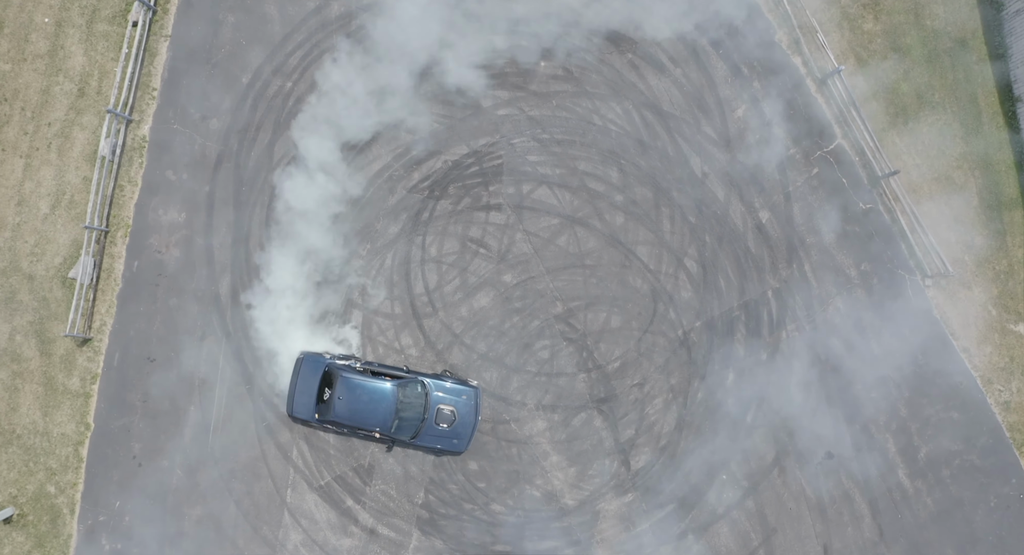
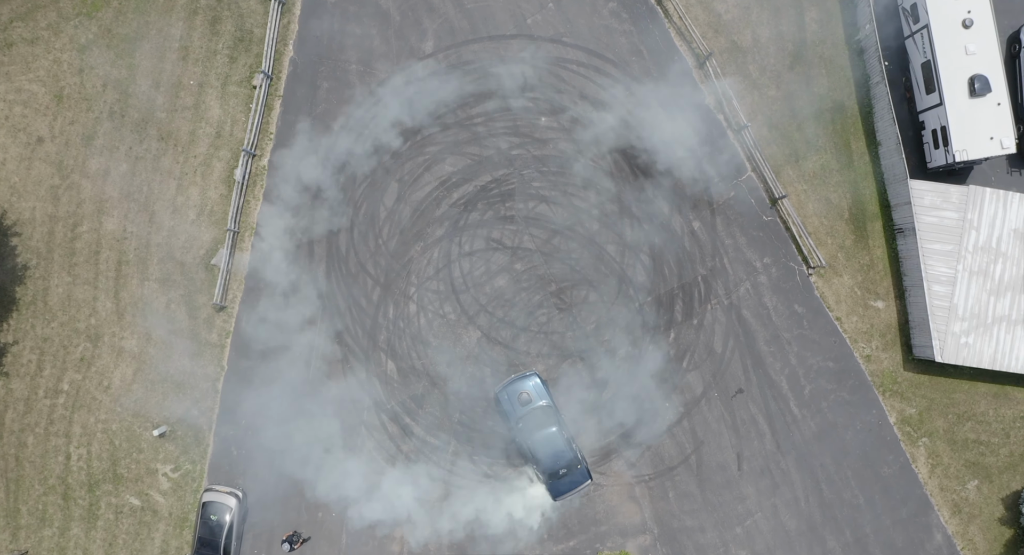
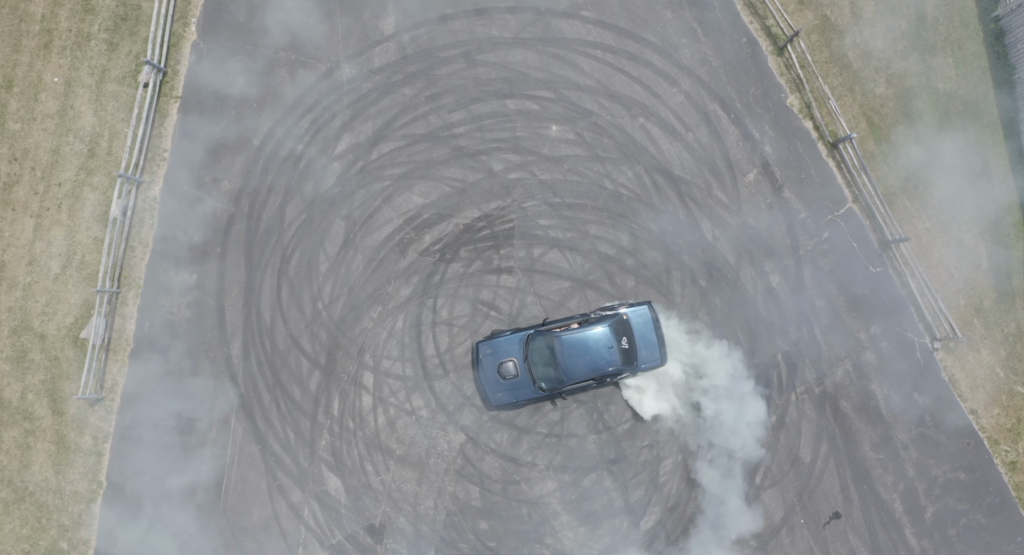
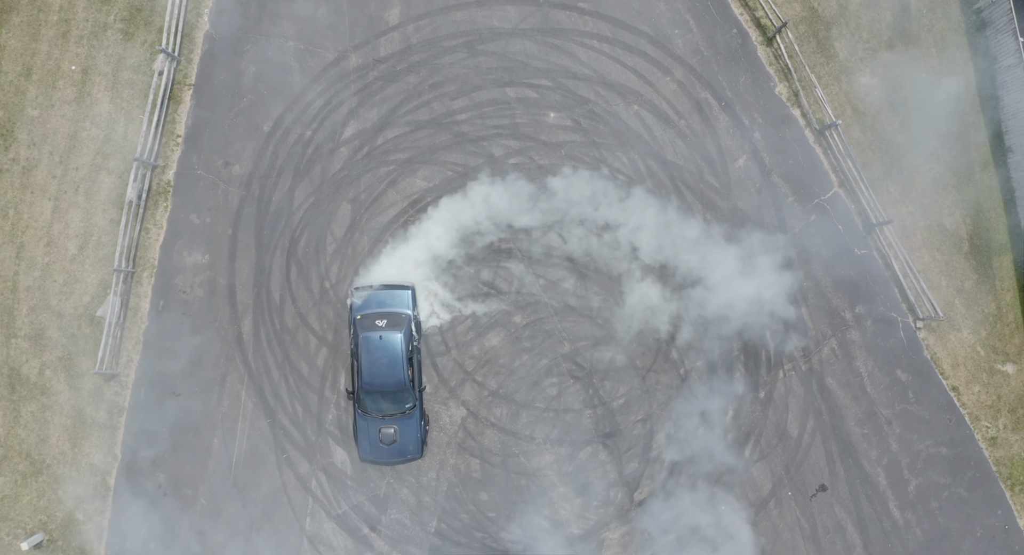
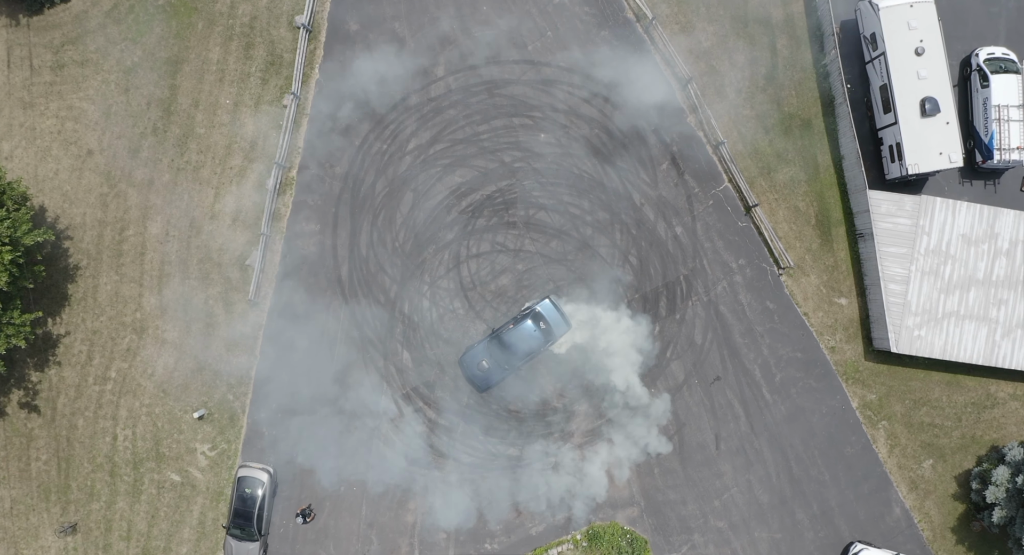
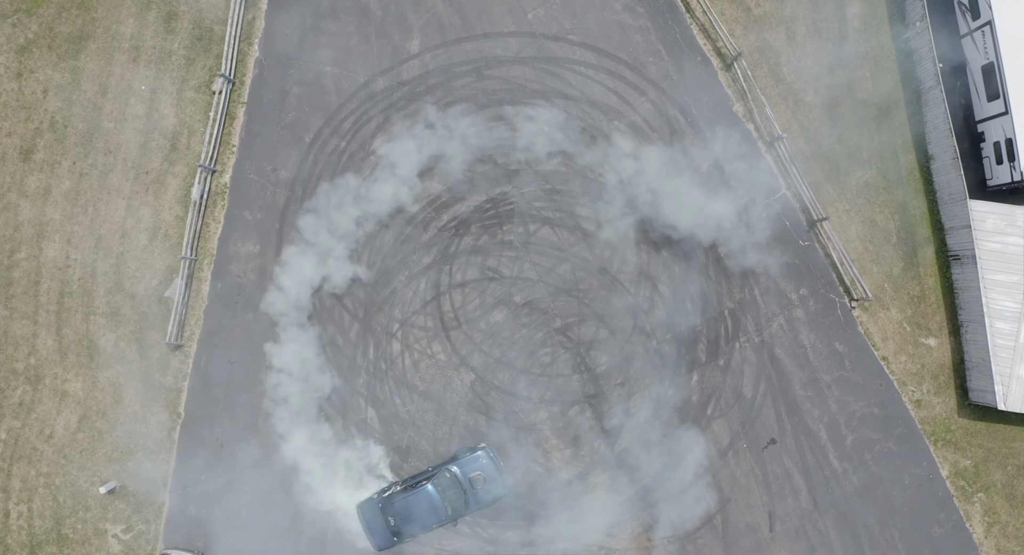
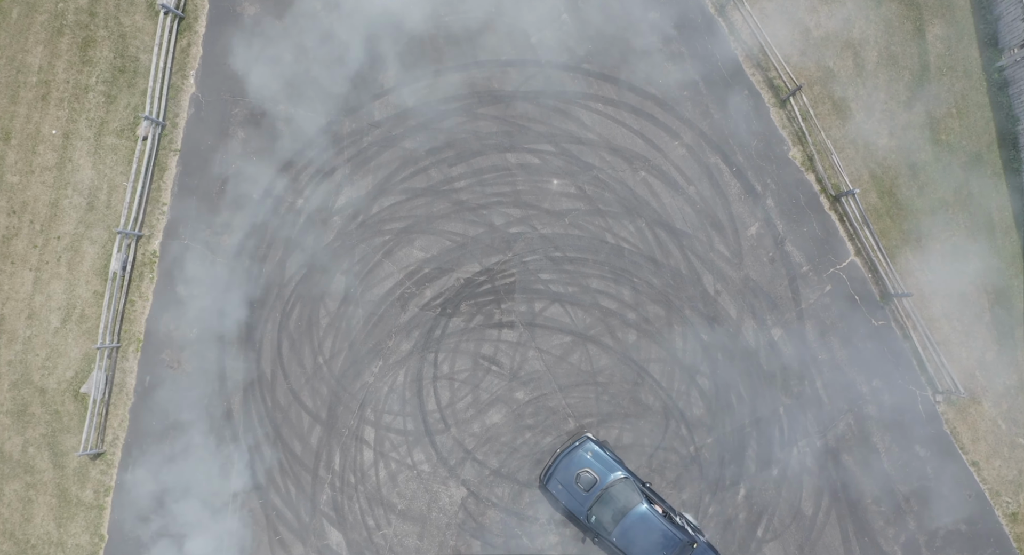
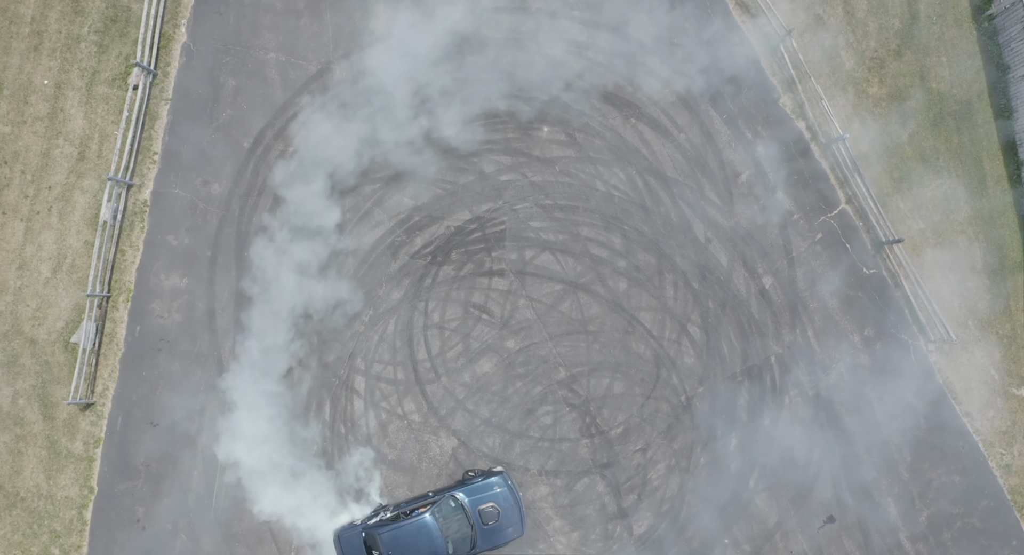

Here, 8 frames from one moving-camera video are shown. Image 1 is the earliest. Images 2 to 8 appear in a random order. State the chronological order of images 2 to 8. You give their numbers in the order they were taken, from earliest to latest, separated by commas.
8, 7, 3, 4, 6, 2, 5
